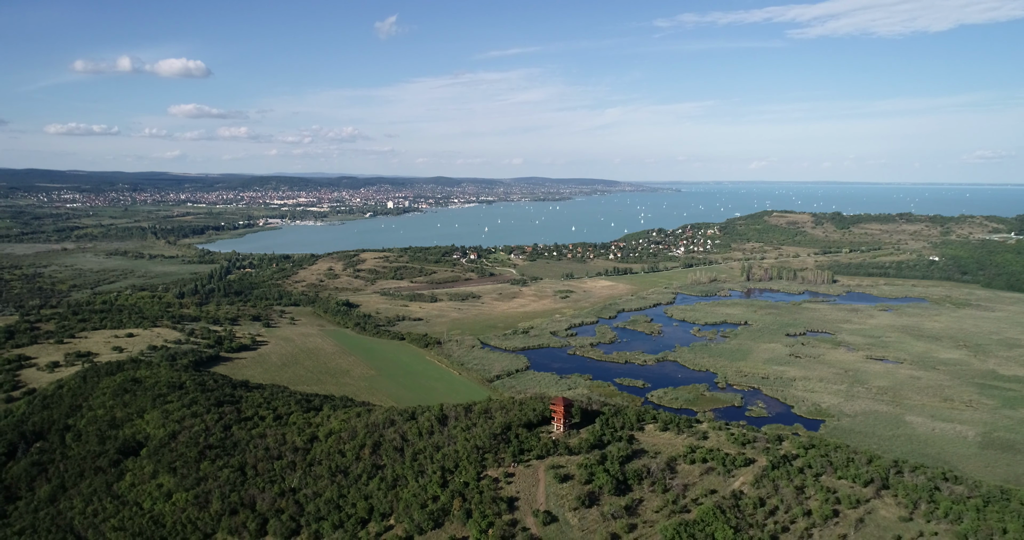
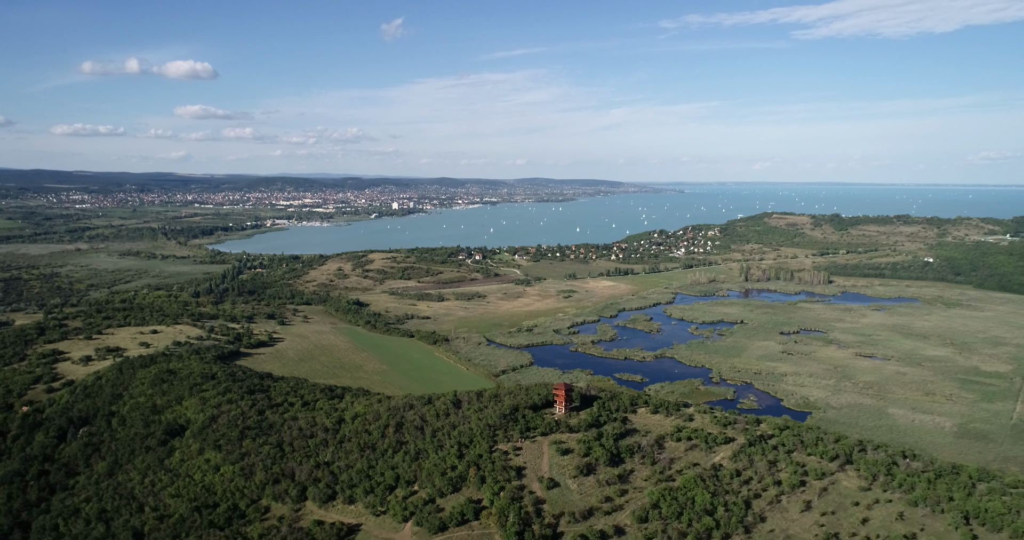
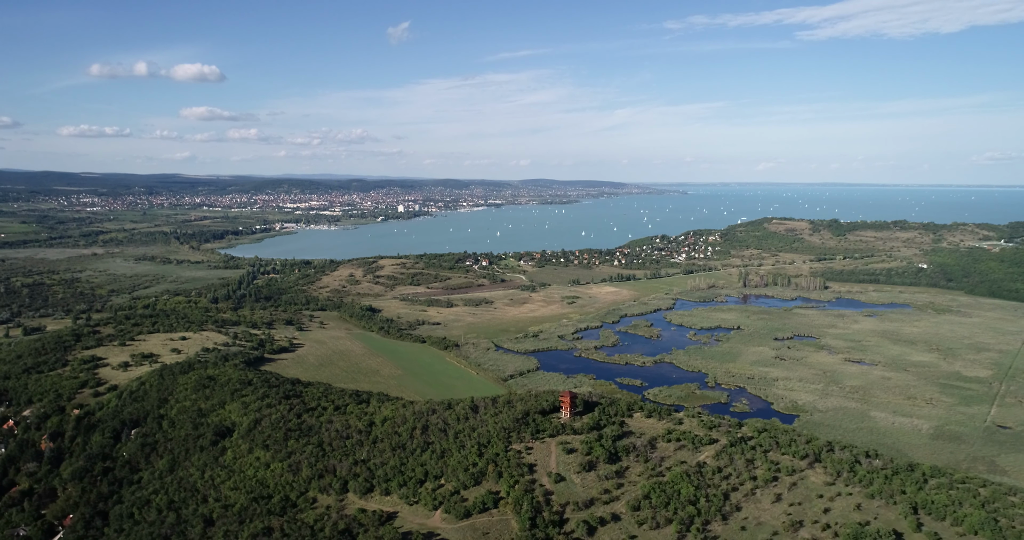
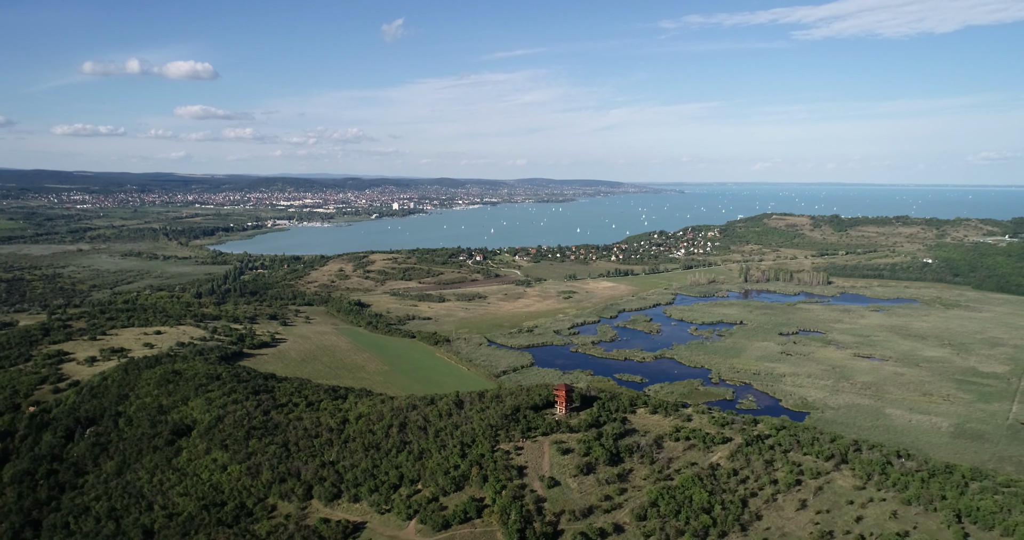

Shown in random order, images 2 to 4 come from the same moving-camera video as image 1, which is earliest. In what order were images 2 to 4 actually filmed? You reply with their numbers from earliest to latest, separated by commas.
2, 4, 3
